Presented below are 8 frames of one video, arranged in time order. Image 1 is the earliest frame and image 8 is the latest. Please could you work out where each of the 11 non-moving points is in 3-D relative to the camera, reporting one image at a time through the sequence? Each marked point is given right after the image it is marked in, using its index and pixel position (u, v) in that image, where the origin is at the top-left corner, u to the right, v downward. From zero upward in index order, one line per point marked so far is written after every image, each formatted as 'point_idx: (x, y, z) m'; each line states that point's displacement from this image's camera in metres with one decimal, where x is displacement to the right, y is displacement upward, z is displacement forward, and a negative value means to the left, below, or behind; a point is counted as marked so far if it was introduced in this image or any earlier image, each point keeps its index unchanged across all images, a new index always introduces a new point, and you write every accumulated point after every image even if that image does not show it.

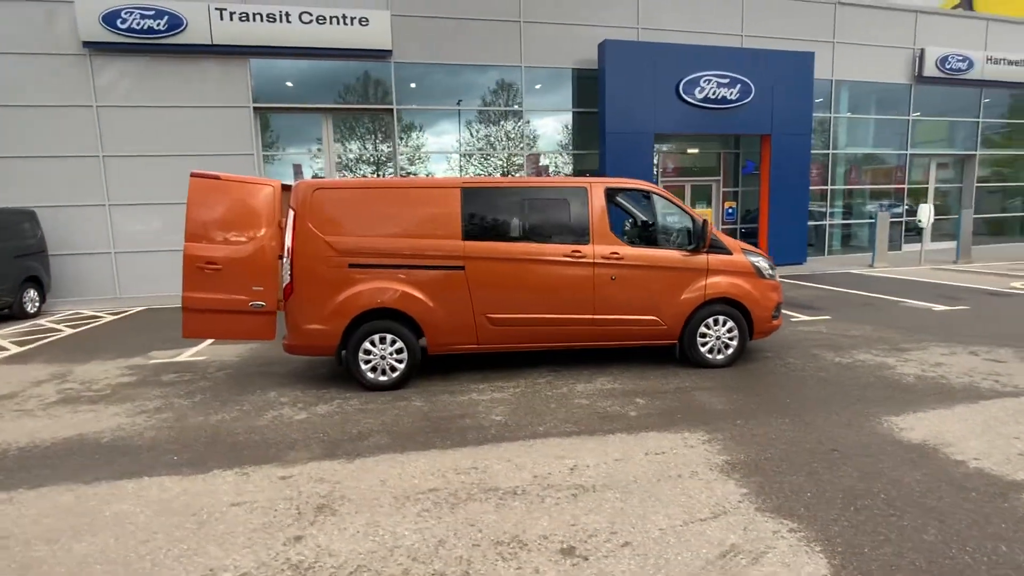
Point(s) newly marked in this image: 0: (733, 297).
0: (+2.4, -0.1, +6.1) m
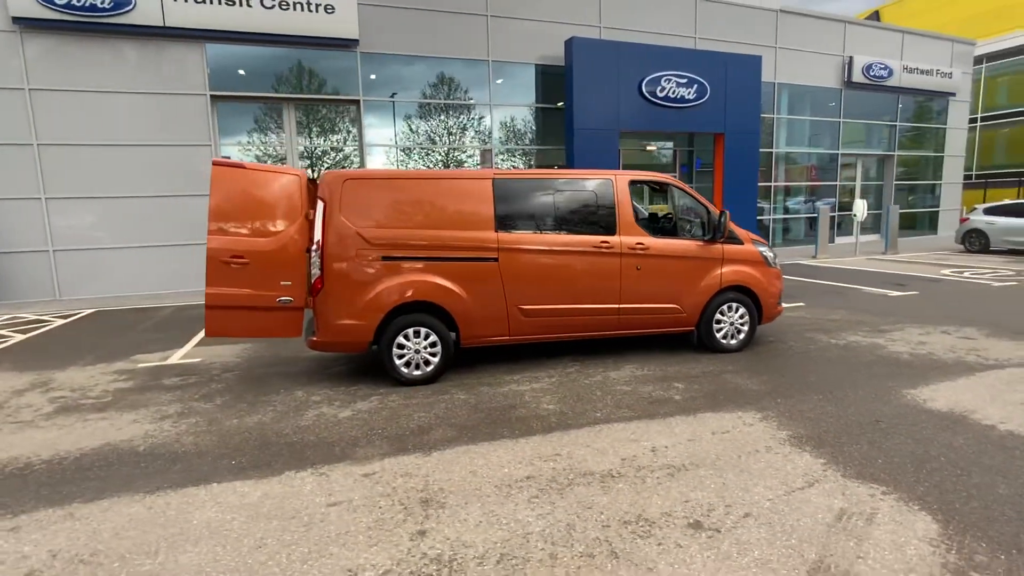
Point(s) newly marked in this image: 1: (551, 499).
0: (+2.6, 0.0, +6.4) m
1: (+0.2, -1.2, +3.3) m
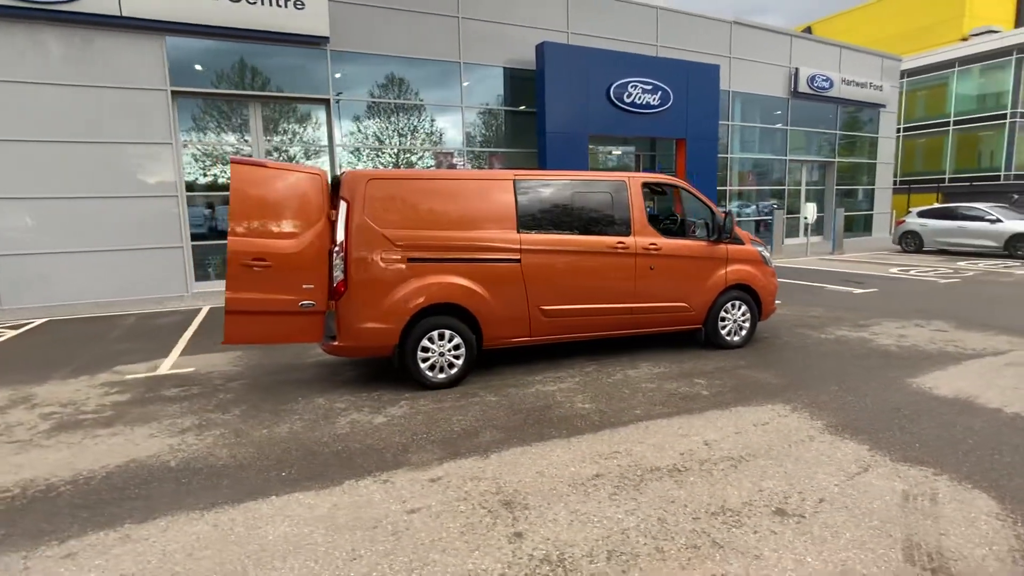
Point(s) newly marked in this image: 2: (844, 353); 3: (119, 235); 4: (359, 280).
0: (+2.8, +0.1, +6.7) m
1: (+0.7, -1.2, +3.4) m
2: (+3.9, -0.7, +6.5) m
3: (-7.8, +1.0, +11.1) m
4: (-1.4, +0.1, +5.2) m
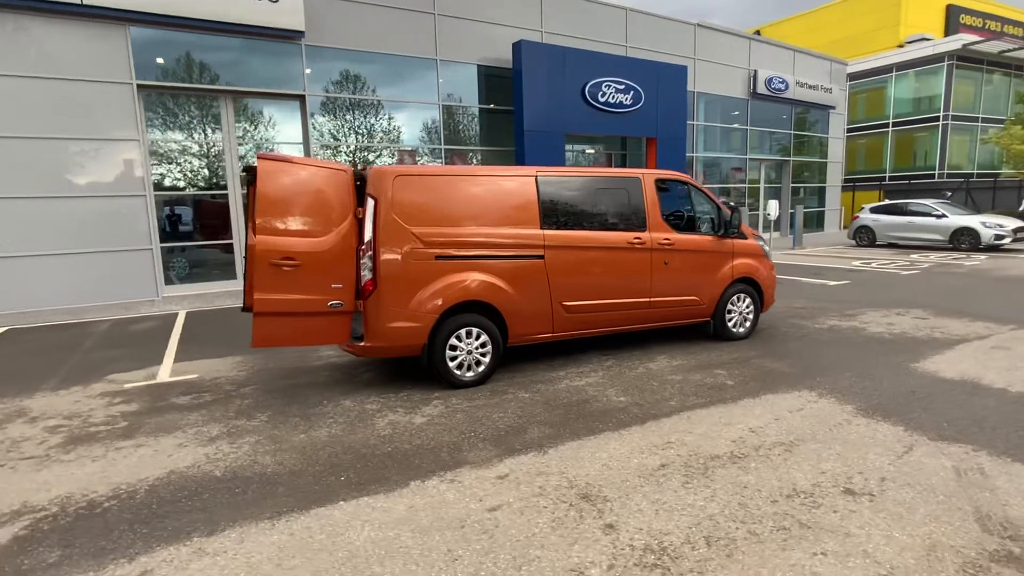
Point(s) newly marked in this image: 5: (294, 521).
0: (+2.9, +0.1, +6.9) m
1: (+1.2, -1.2, +3.4) m
2: (+4.0, -0.6, +6.9) m
3: (-8.0, +0.9, +10.5) m
4: (-1.1, +0.1, +5.1) m
5: (-1.2, -1.3, +3.2) m
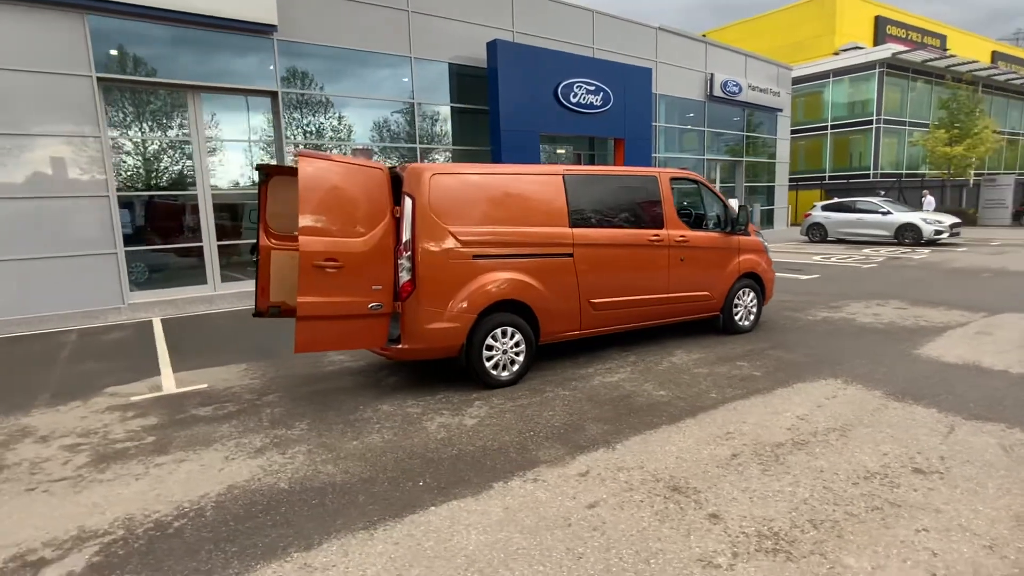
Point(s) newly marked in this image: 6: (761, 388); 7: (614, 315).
0: (+3.1, +0.2, +7.2) m
1: (+1.7, -1.1, +3.6) m
2: (+4.2, -0.6, +7.2) m
3: (-8.1, +0.8, +9.7) m
4: (-0.7, +0.1, +5.0) m
5: (-0.7, -1.3, +3.1) m
6: (+2.3, -0.9, +5.2) m
7: (+1.1, -0.3, +6.2) m
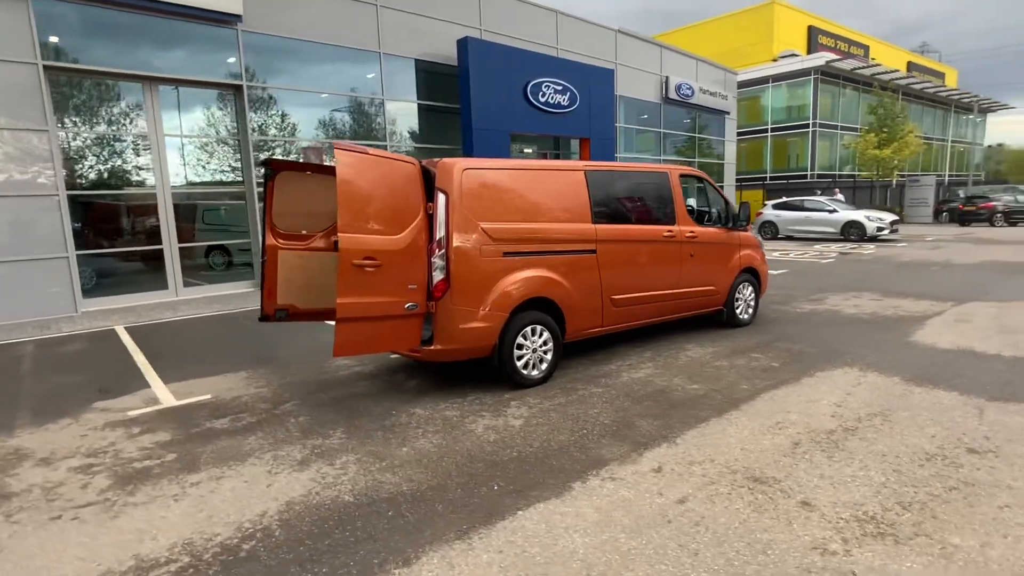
0: (+3.1, +0.3, +7.4) m
1: (+2.2, -1.1, +3.7) m
2: (+4.3, -0.5, +7.6) m
3: (-8.3, +0.7, +8.8) m
4: (-0.4, +0.1, +4.8) m
5: (-0.1, -1.3, +2.9) m
6: (+2.6, -0.8, +5.3) m
7: (+1.3, -0.3, +6.2) m
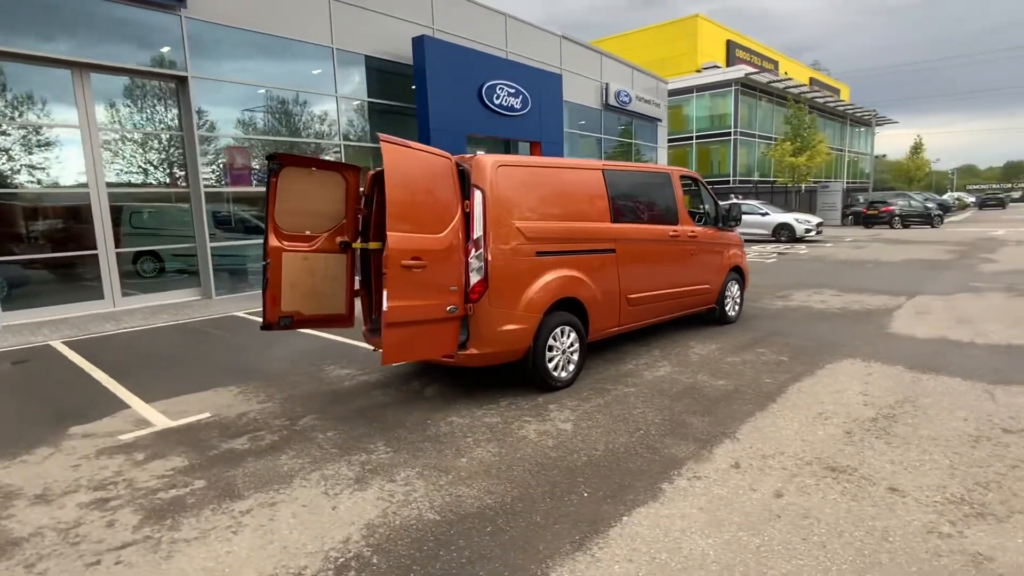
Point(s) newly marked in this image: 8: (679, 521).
0: (+3.1, +0.3, +7.7) m
1: (+2.6, -1.0, +3.8) m
2: (+4.2, -0.4, +8.0) m
3: (-8.4, +0.5, +7.5) m
4: (-0.1, +0.1, +4.6) m
5: (+0.5, -1.3, +2.8) m
6: (+2.8, -0.8, +5.5) m
7: (+1.4, -0.2, +6.2) m
8: (+0.9, -1.2, +3.0) m
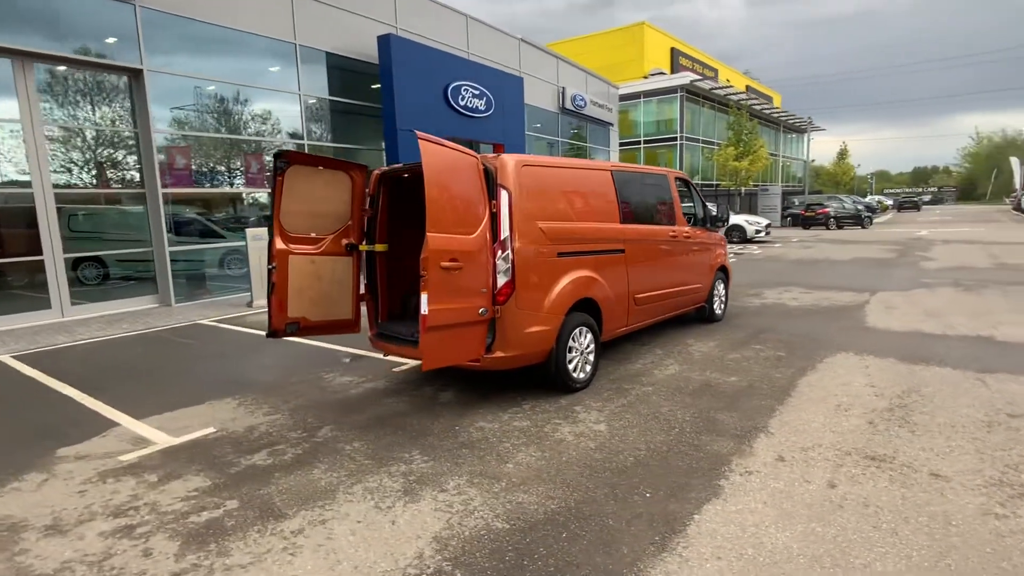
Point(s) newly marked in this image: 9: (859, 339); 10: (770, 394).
0: (+3.0, +0.3, +7.9) m
1: (+2.9, -1.0, +4.0) m
2: (+4.1, -0.4, +8.3) m
3: (-8.5, +0.3, +6.6) m
4: (+0.1, +0.1, +4.5) m
5: (+0.9, -1.3, +2.8) m
6: (+2.9, -0.8, +5.7) m
7: (+1.5, -0.2, +6.3) m
8: (+1.3, -1.2, +3.0) m
9: (+4.1, -0.6, +6.7) m
10: (+2.2, -0.9, +4.9) m
